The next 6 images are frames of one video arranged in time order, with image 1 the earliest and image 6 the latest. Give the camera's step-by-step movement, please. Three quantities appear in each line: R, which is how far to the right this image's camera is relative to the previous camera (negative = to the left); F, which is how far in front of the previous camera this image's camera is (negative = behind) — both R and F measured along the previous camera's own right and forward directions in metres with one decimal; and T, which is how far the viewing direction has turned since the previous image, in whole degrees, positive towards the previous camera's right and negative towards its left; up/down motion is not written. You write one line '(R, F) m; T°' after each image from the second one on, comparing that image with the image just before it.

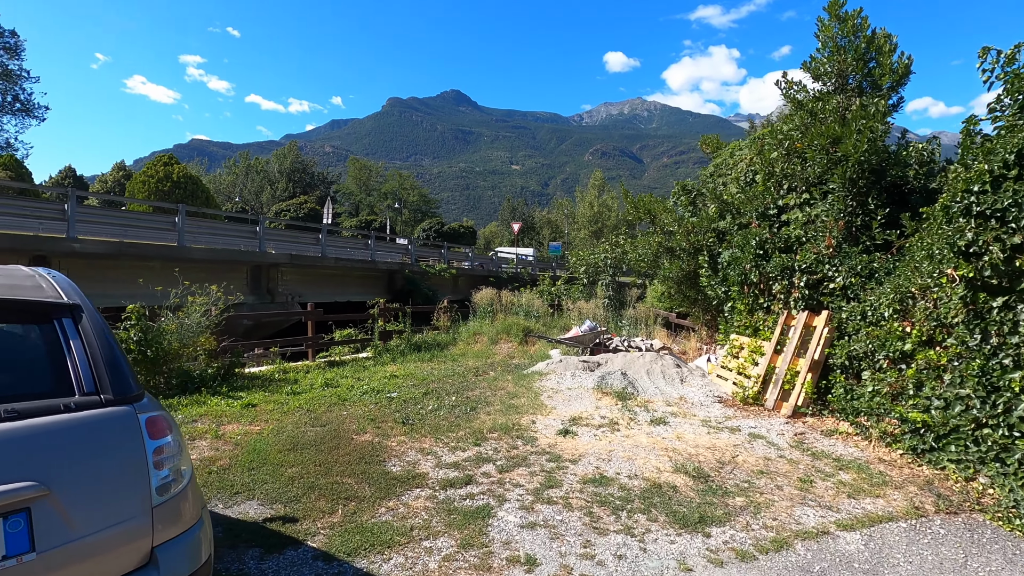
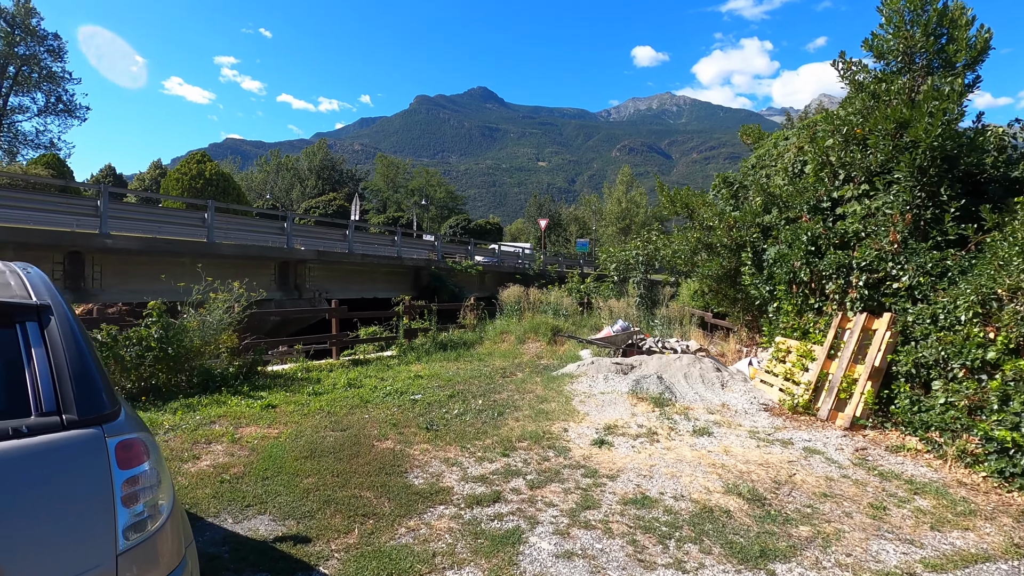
(-0.1, +0.4) m; -3°
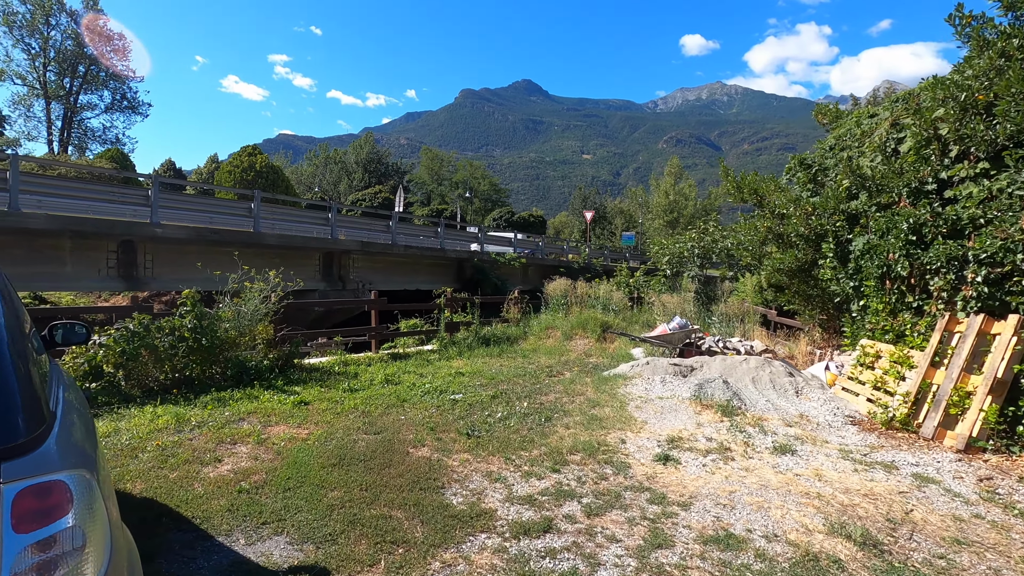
(-0.1, +0.6) m; -5°
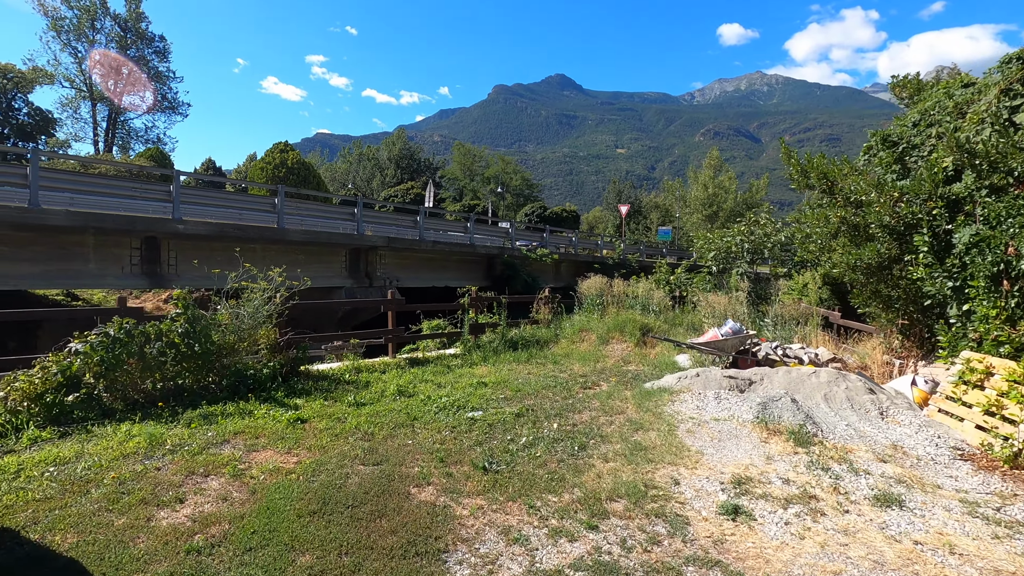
(+0.1, +0.9) m; -4°
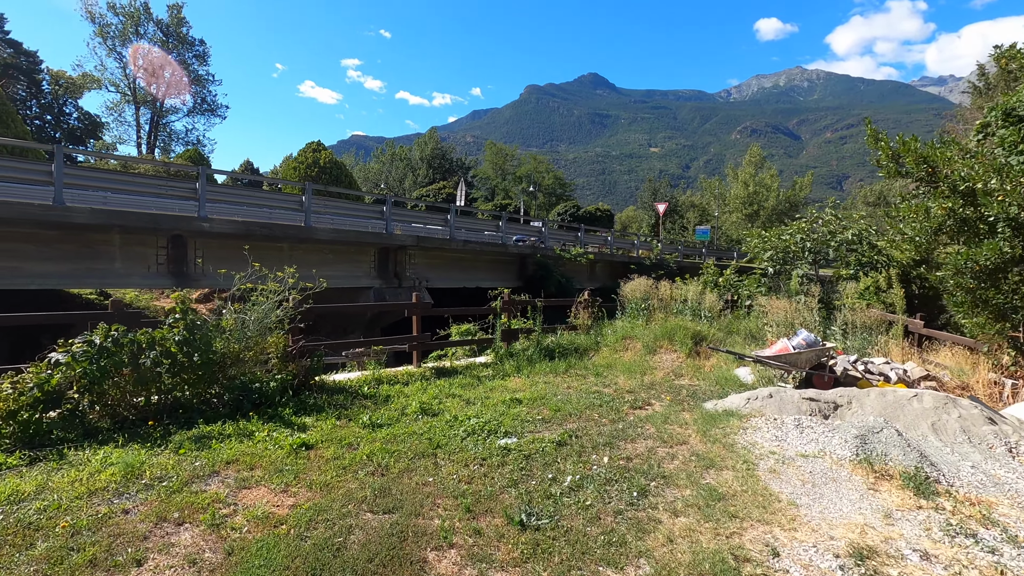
(-0.1, +0.8) m; -3°
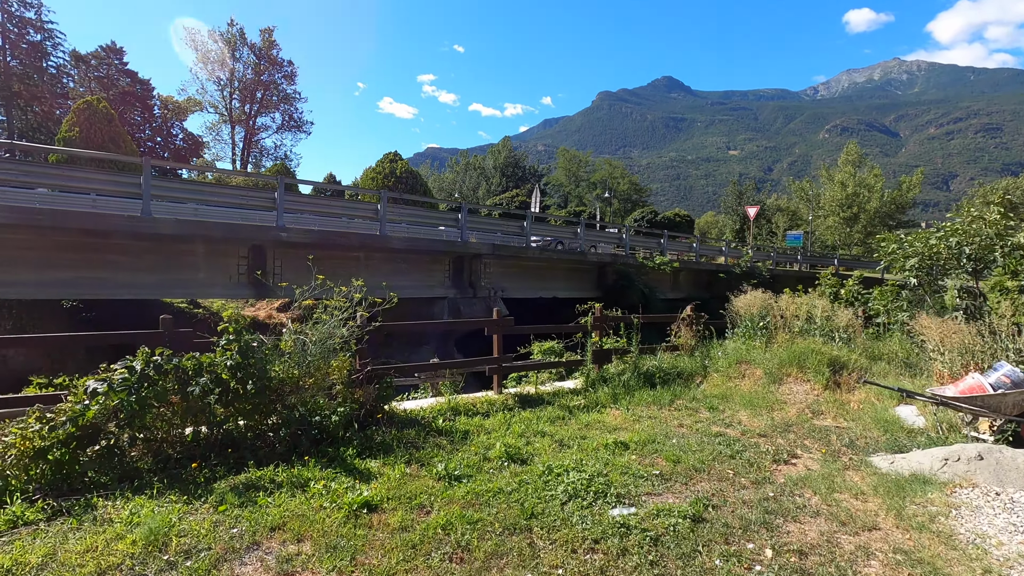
(-0.3, +1.0) m; -8°
